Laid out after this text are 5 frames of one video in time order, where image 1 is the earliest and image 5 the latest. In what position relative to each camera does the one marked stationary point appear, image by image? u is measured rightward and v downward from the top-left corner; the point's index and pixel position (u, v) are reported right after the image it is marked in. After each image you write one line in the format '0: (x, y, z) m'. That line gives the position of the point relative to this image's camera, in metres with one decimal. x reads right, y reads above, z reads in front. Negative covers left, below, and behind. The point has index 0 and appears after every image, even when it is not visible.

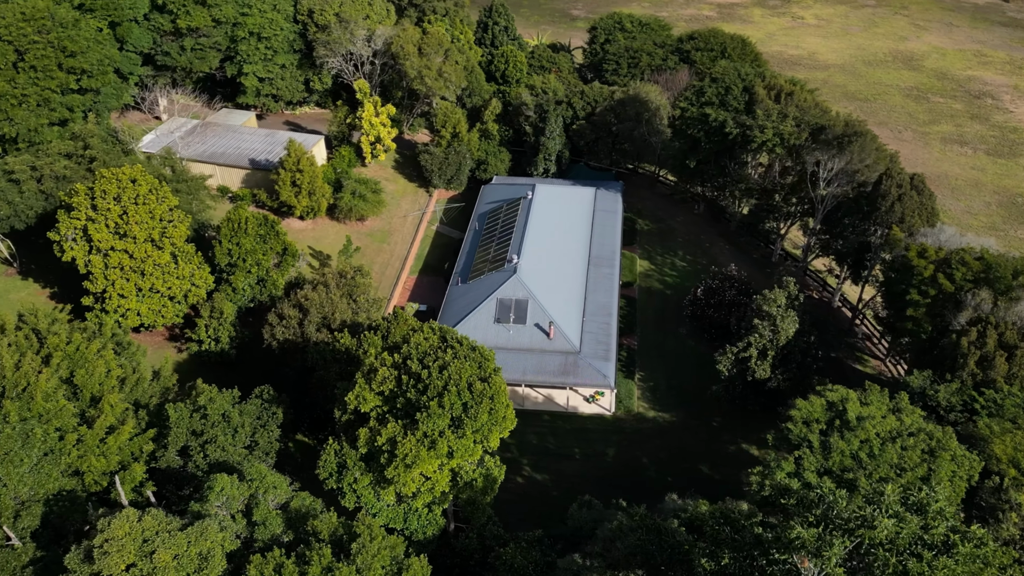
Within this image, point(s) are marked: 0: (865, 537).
0: (+6.3, -4.4, +17.4) m
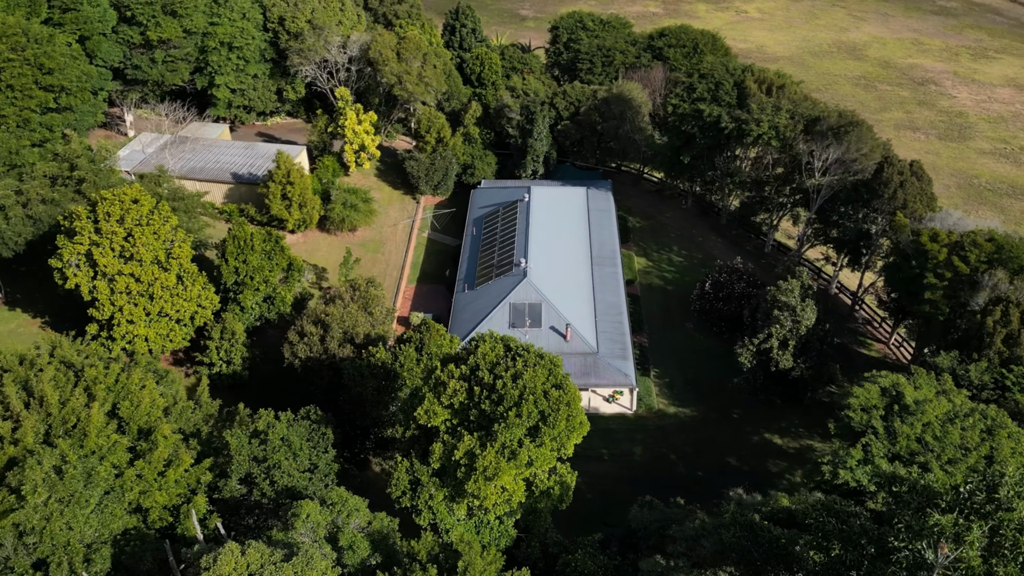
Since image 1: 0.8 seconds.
0: (+8.8, -4.2, +17.7) m
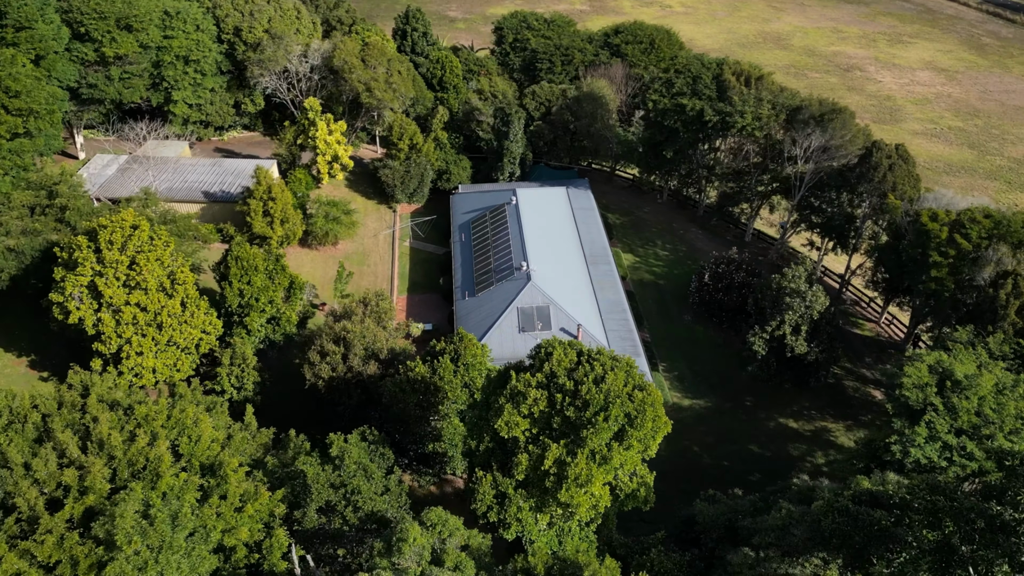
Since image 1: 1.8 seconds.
0: (+11.4, -3.7, +18.4) m
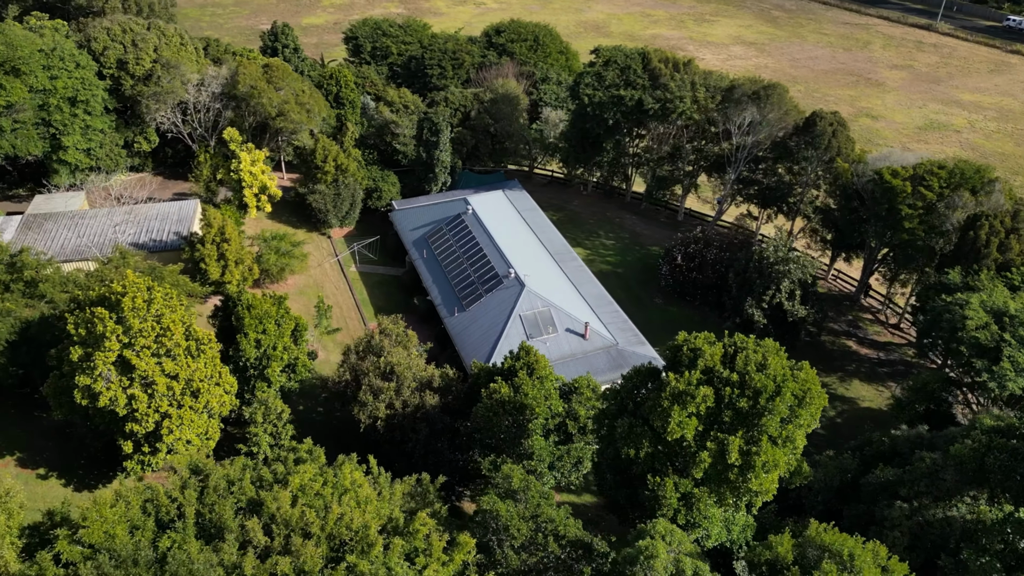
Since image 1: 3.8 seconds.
0: (+16.6, -1.9, +21.4) m
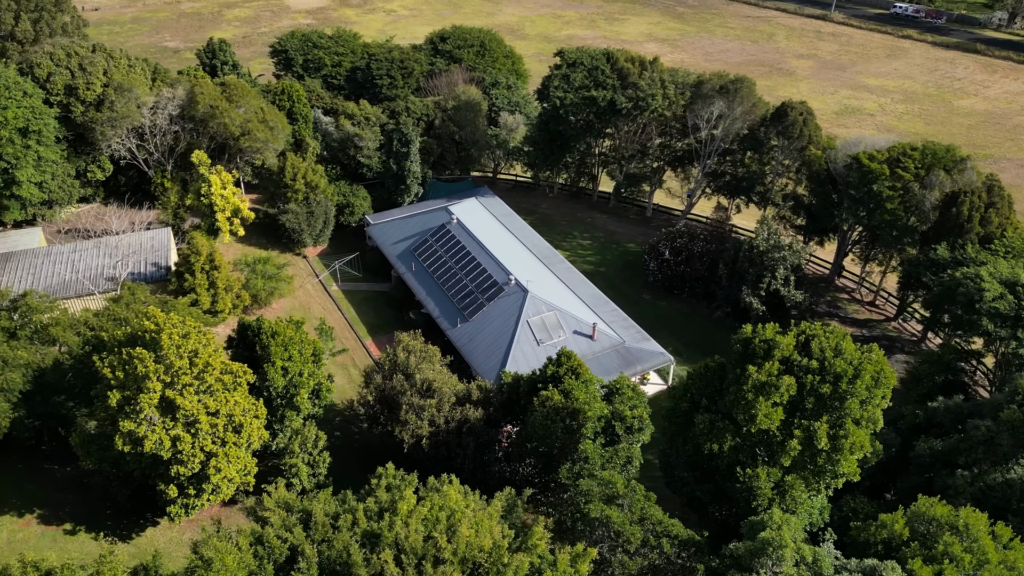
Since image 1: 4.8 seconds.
0: (+18.9, -0.8, +23.4) m
